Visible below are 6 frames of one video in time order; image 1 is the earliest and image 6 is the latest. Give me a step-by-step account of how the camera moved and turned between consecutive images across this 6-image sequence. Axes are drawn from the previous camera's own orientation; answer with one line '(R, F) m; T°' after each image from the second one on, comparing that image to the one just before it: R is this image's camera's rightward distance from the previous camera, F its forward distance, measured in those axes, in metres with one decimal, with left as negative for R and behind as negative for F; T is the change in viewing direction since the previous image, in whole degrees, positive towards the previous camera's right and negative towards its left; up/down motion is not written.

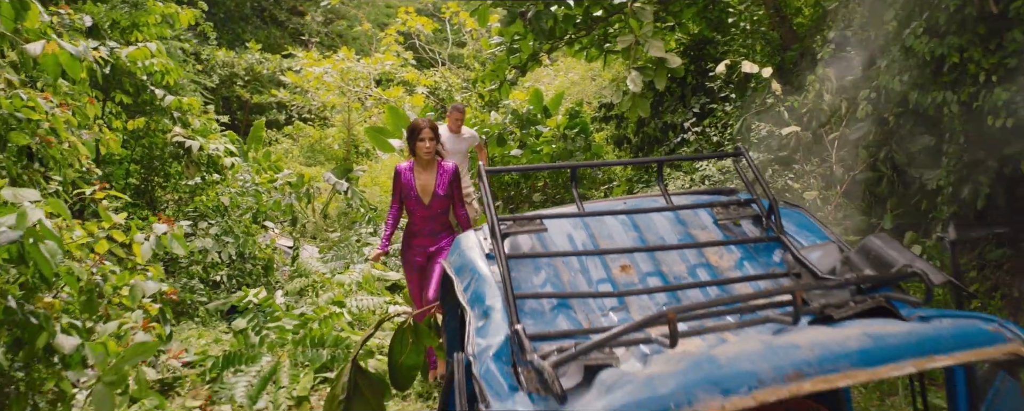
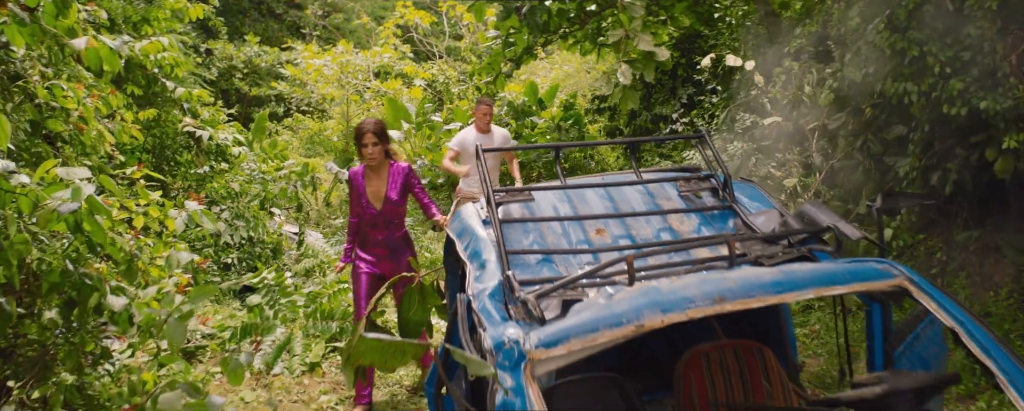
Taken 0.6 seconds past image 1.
(0.0, -0.3) m; 0°
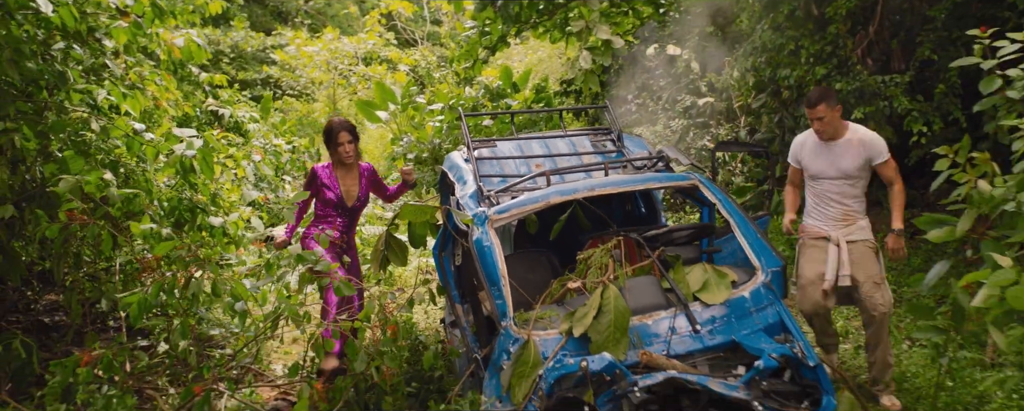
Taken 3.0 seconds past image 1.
(0.0, -1.2) m; +2°
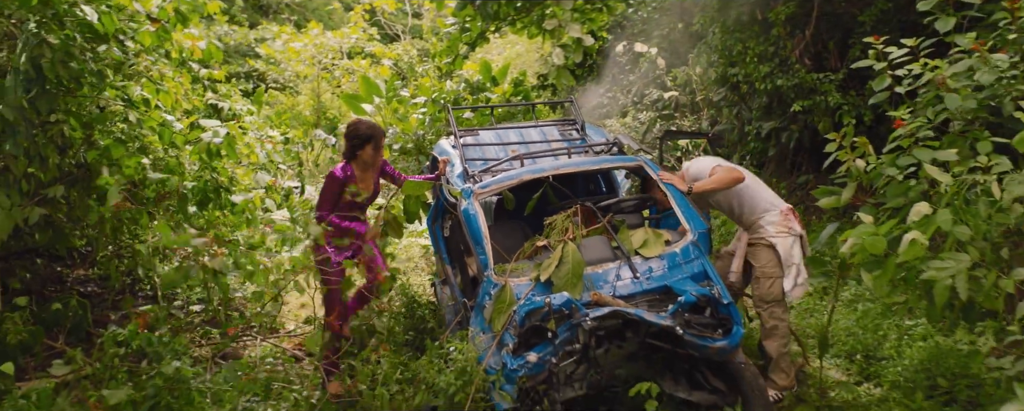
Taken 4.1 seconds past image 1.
(0.0, -0.6) m; +2°
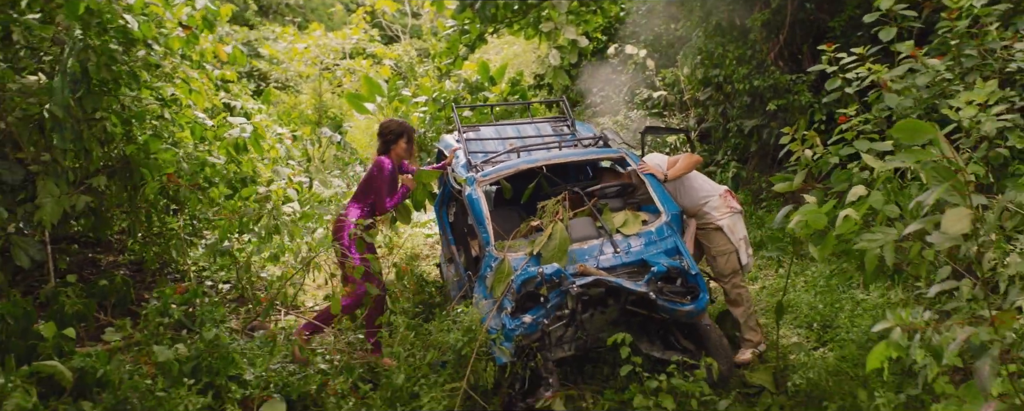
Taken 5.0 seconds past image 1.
(0.0, -0.4) m; 0°
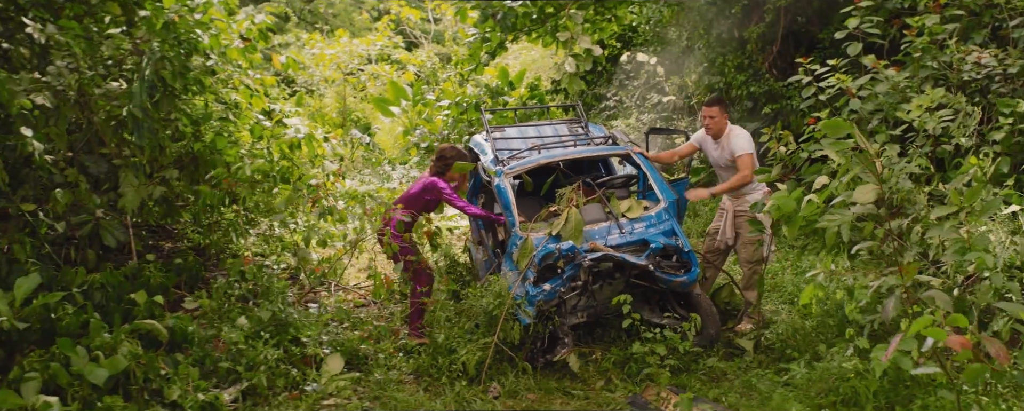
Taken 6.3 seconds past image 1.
(0.0, -0.6) m; -1°
